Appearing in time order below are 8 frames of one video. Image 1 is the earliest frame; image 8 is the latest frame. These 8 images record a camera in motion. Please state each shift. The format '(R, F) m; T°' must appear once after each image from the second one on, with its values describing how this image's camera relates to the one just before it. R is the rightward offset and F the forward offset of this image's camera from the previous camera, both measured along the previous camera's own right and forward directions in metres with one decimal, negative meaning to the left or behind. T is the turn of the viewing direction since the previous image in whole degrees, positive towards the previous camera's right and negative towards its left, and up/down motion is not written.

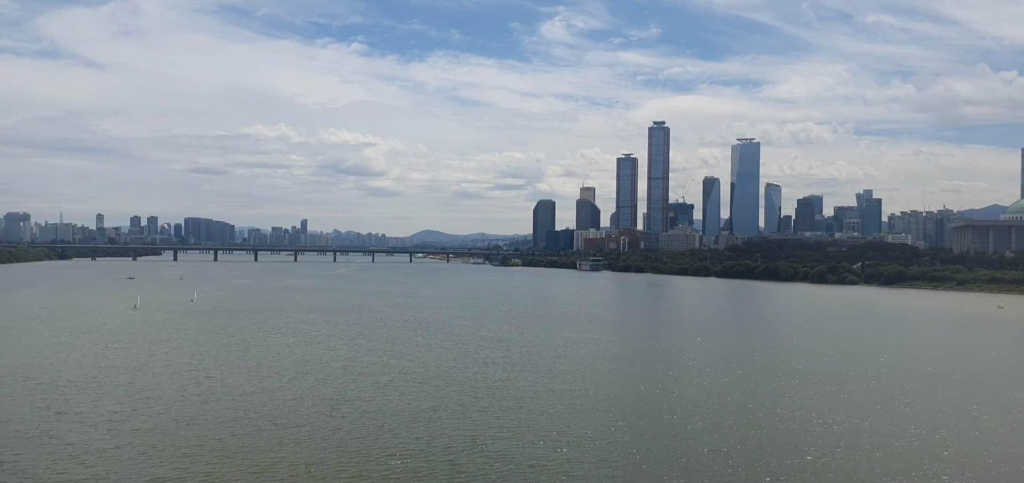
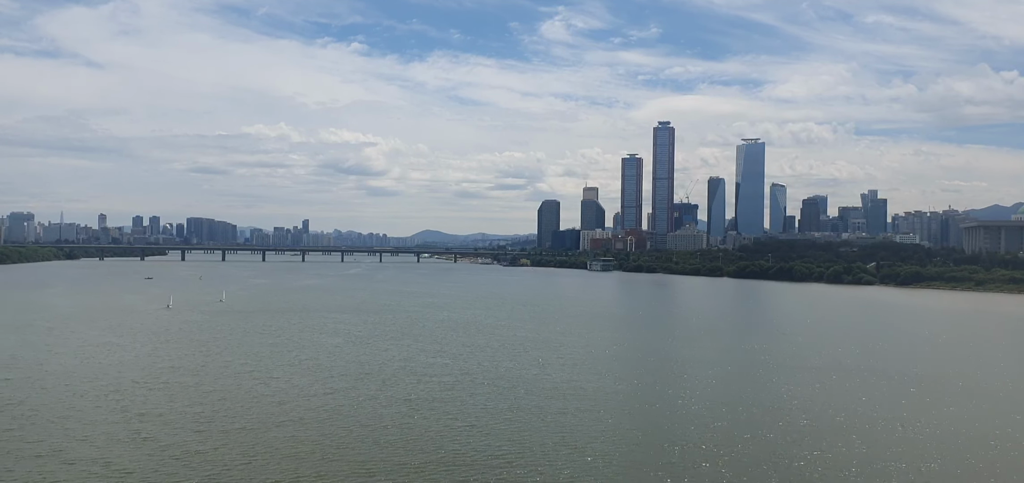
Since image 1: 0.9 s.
(-0.9, 0.0) m; 0°
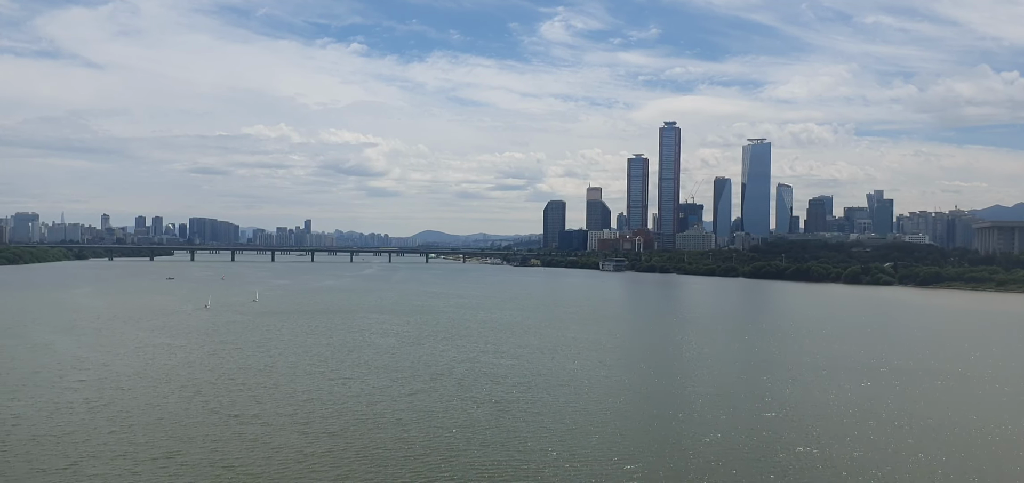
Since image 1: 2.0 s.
(-1.1, +0.1) m; 0°
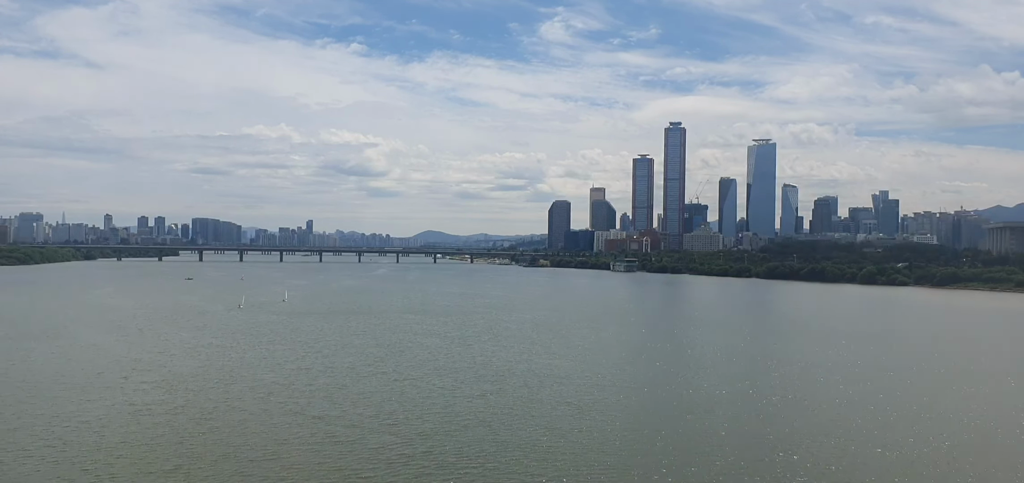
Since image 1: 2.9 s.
(-0.9, 0.0) m; 0°
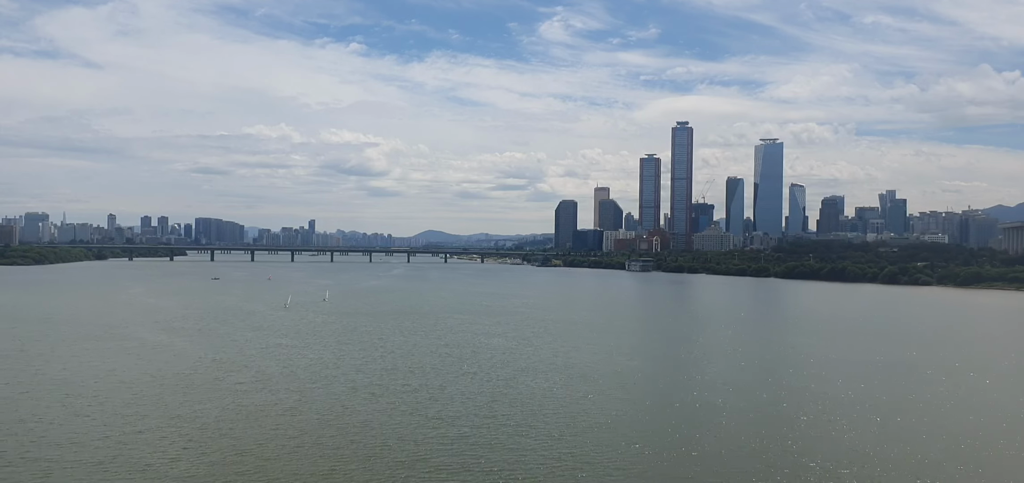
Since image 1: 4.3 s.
(-1.3, 0.0) m; 0°
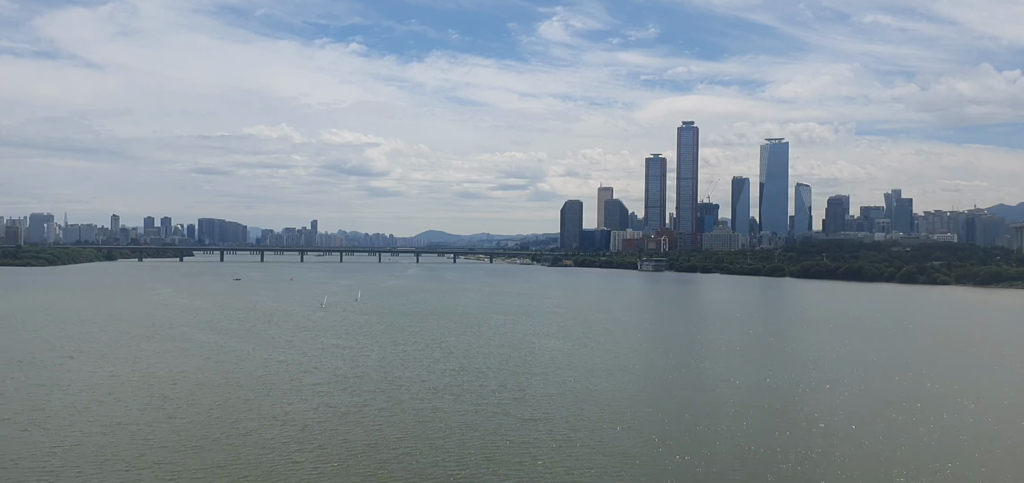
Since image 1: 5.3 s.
(-1.0, 0.0) m; 0°
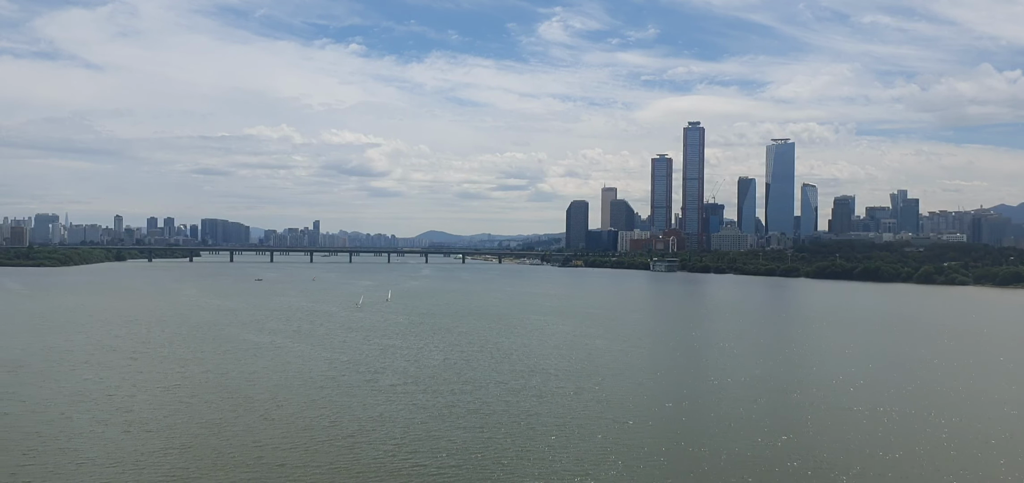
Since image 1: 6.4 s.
(-1.0, 0.0) m; 0°
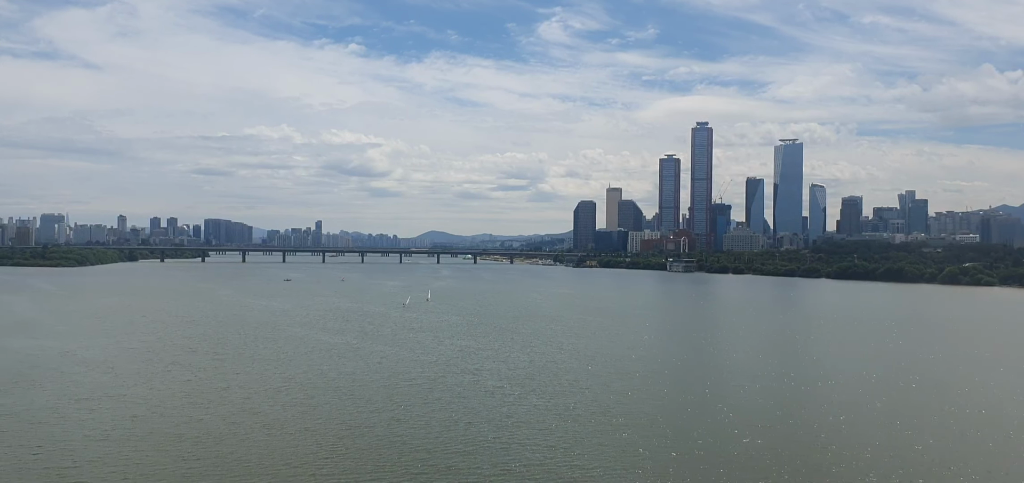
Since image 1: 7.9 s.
(-1.4, +0.1) m; 0°
